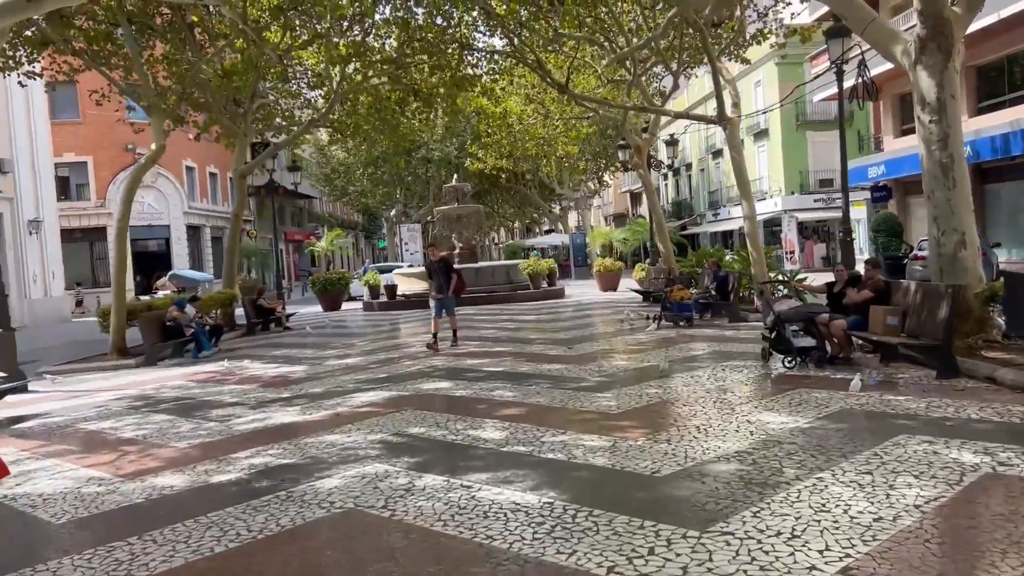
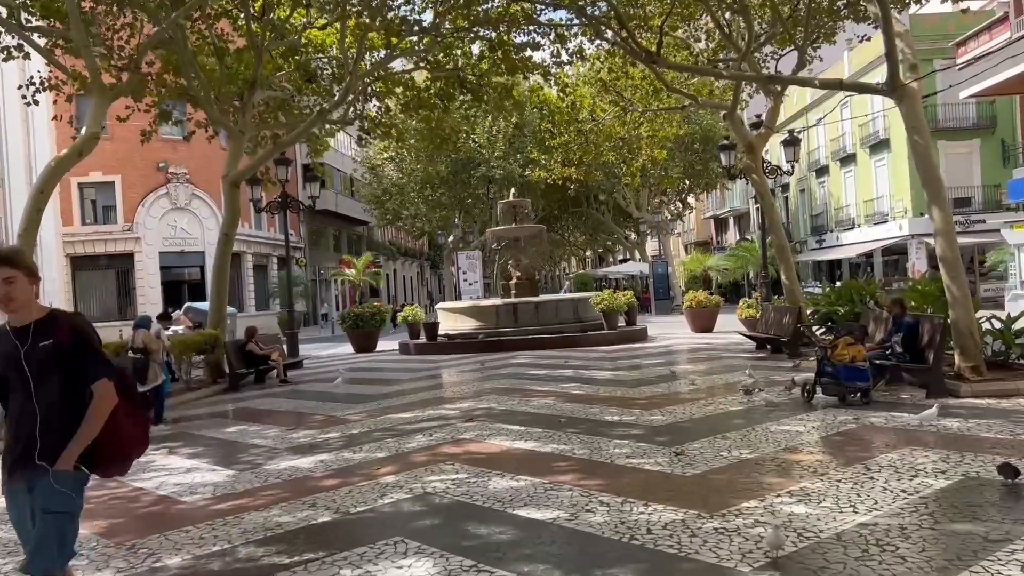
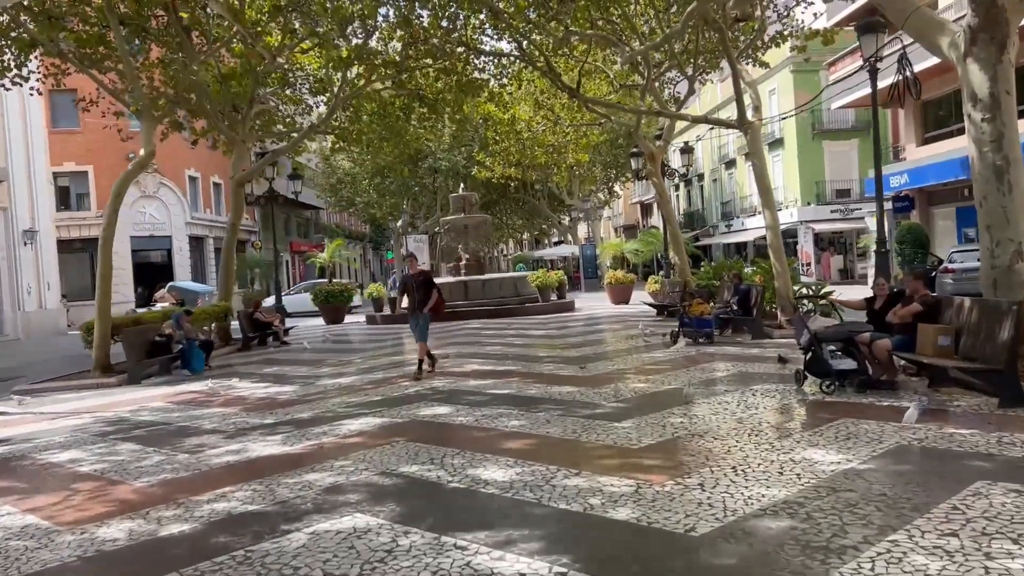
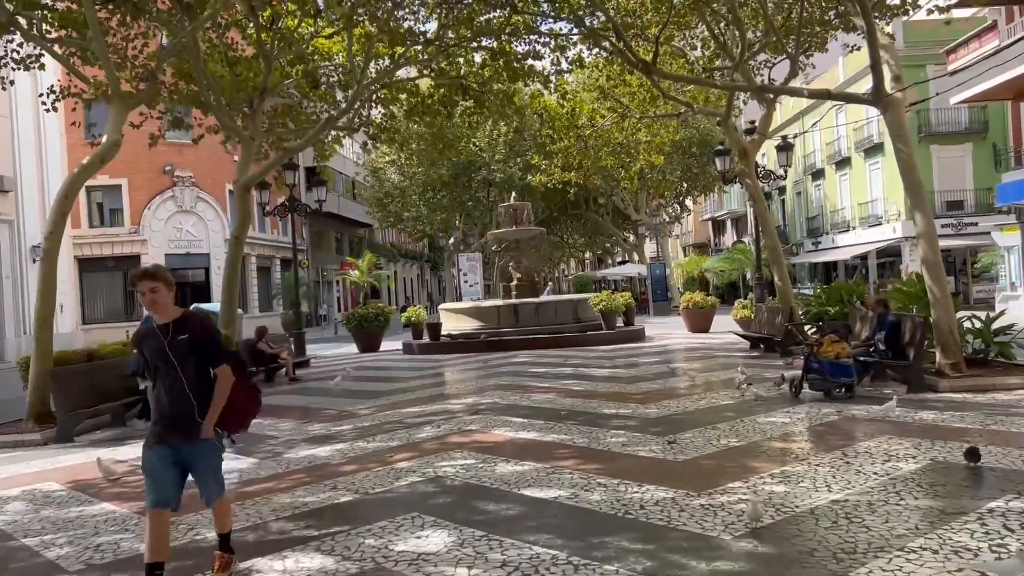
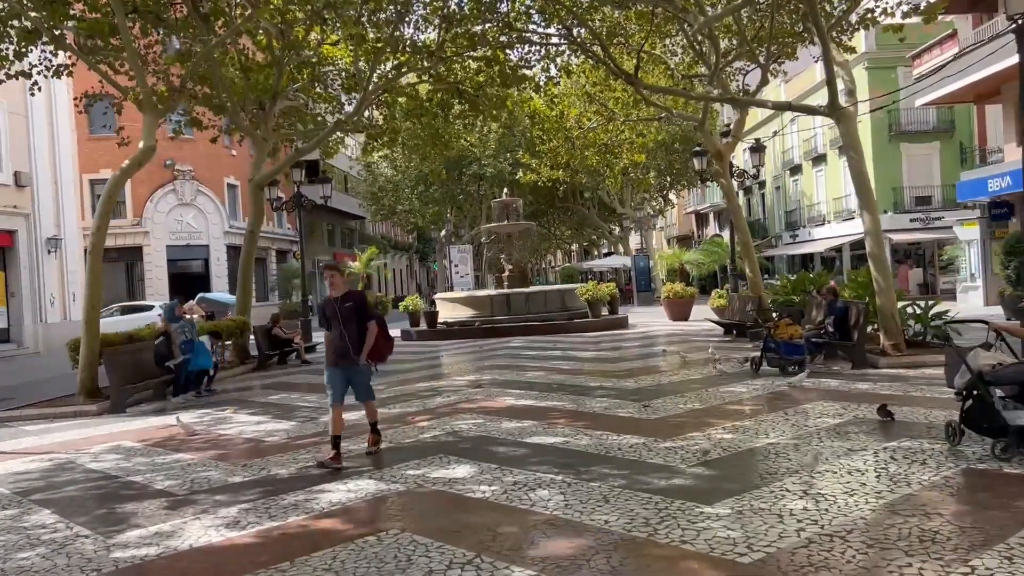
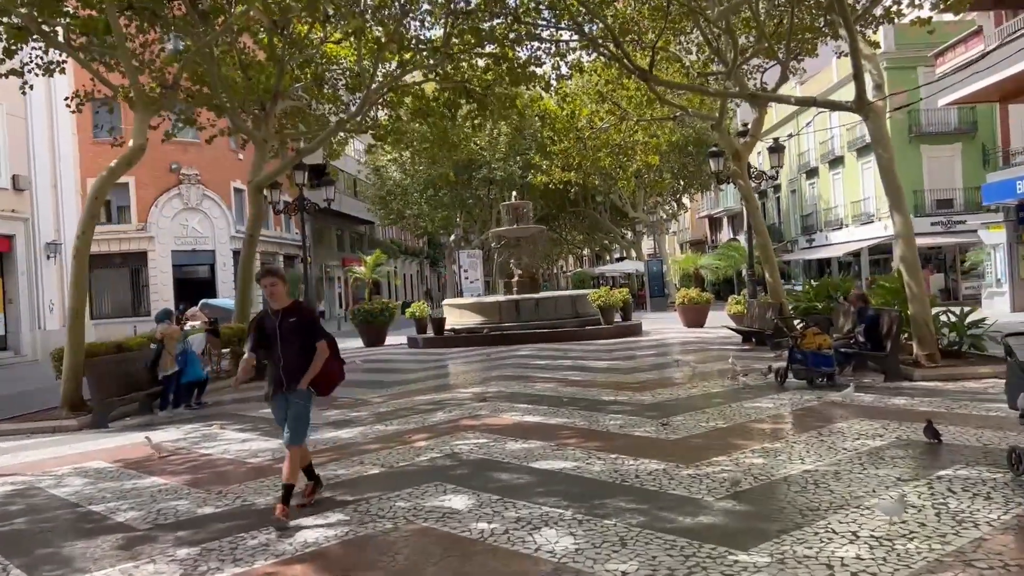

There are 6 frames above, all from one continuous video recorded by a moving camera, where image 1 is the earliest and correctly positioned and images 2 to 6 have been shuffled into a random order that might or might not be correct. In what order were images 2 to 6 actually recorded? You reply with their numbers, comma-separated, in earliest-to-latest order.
3, 5, 6, 4, 2
